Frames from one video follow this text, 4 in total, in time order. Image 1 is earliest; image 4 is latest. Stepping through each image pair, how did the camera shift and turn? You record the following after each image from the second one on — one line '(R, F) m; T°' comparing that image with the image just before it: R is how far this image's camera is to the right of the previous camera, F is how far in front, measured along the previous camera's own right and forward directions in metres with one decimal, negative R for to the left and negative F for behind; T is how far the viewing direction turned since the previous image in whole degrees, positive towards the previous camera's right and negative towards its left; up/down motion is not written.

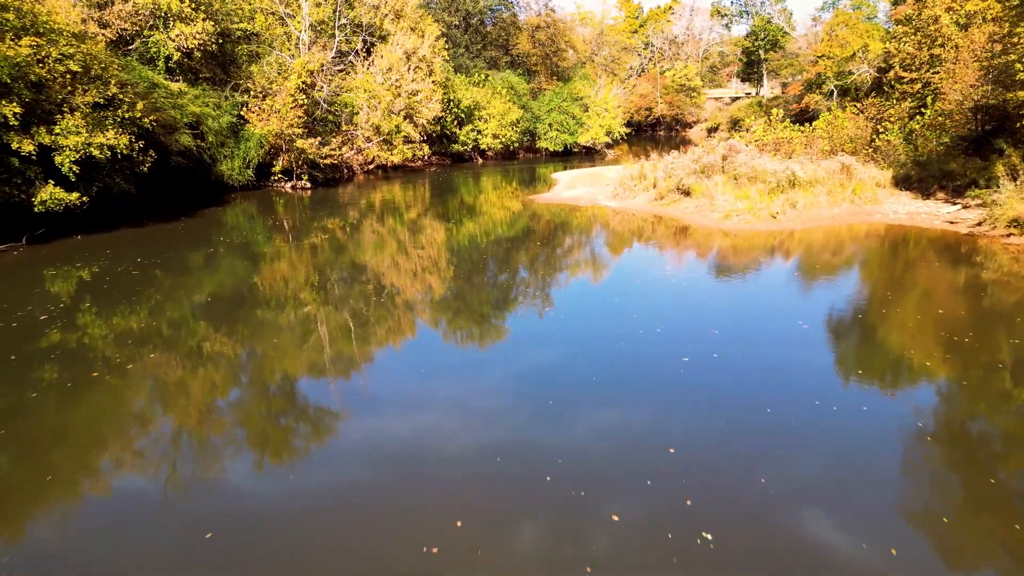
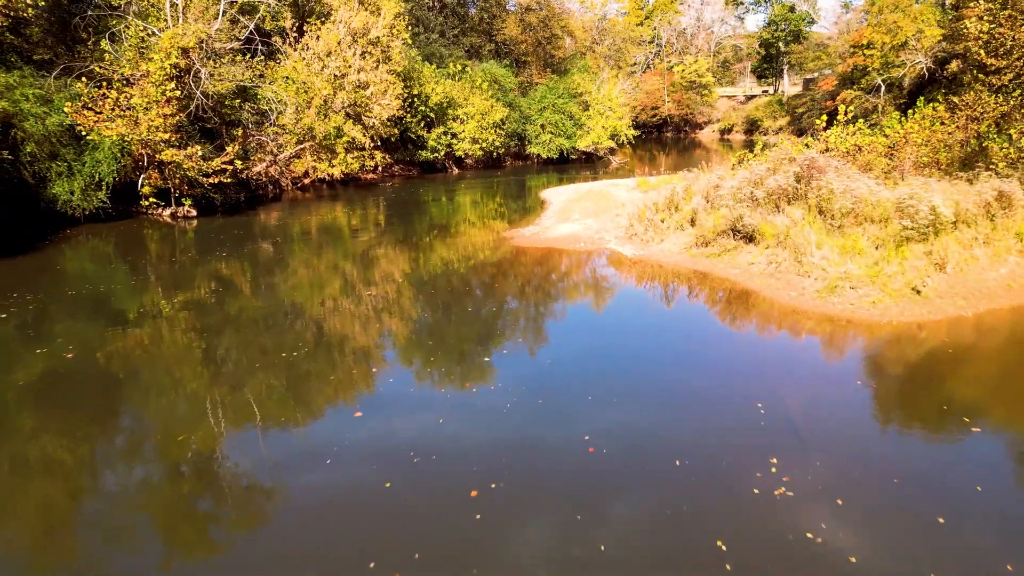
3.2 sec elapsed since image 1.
(+0.9, +6.0) m; 0°
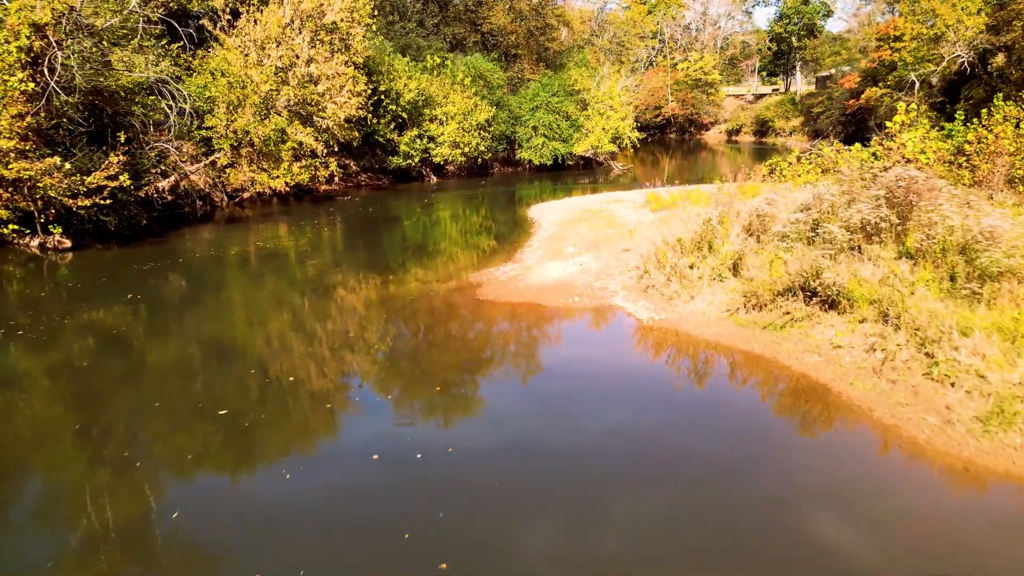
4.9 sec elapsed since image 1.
(+0.6, +3.5) m; 0°
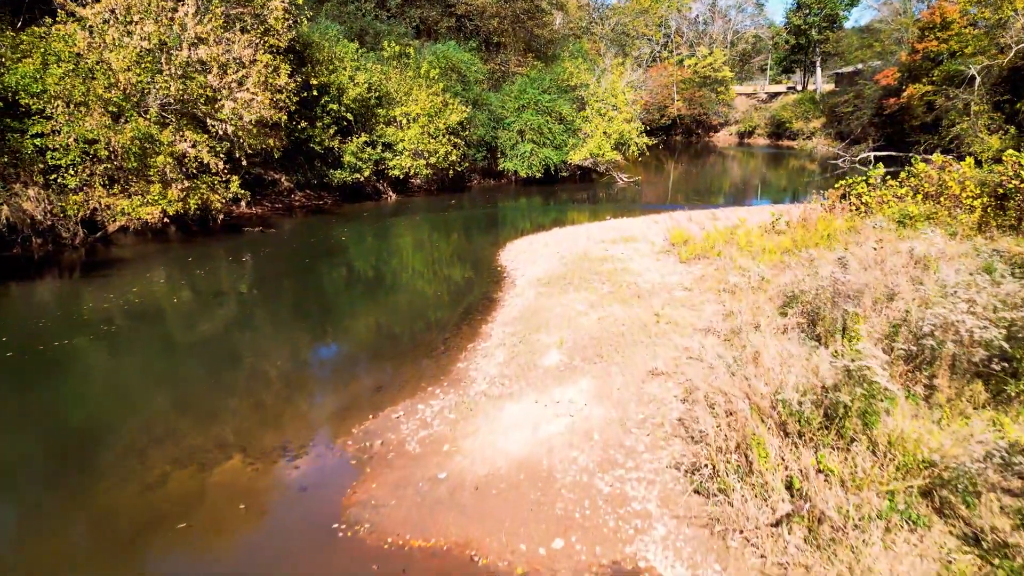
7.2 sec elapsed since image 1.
(+0.7, +4.6) m; 0°
